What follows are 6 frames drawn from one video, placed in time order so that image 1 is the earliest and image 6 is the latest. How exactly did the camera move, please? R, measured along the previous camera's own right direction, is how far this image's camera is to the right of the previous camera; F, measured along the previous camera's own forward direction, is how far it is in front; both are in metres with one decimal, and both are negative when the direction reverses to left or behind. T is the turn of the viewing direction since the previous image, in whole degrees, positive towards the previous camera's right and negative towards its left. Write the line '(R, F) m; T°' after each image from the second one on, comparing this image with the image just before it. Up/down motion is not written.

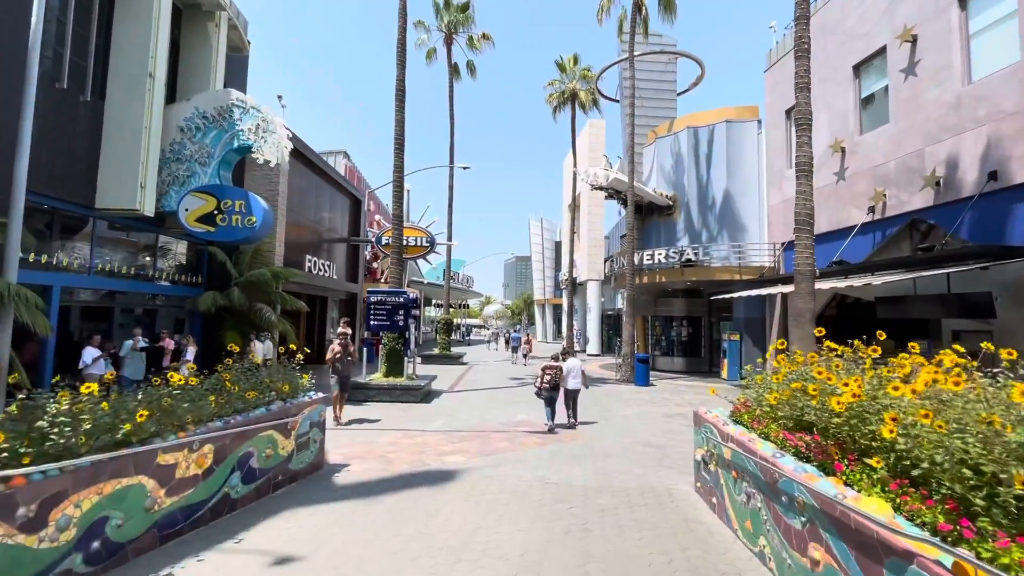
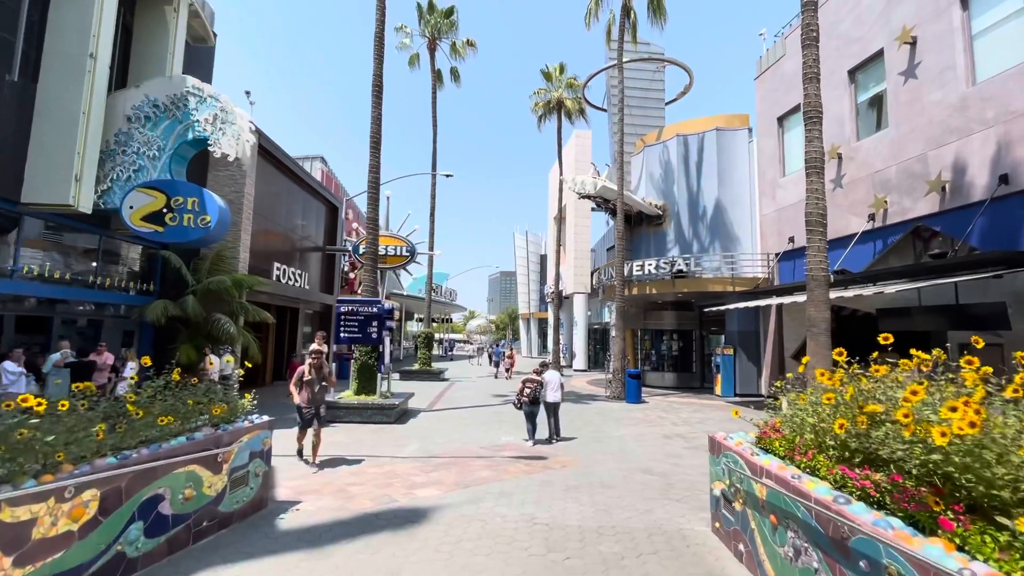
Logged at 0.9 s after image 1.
(0.0, +0.9) m; +2°
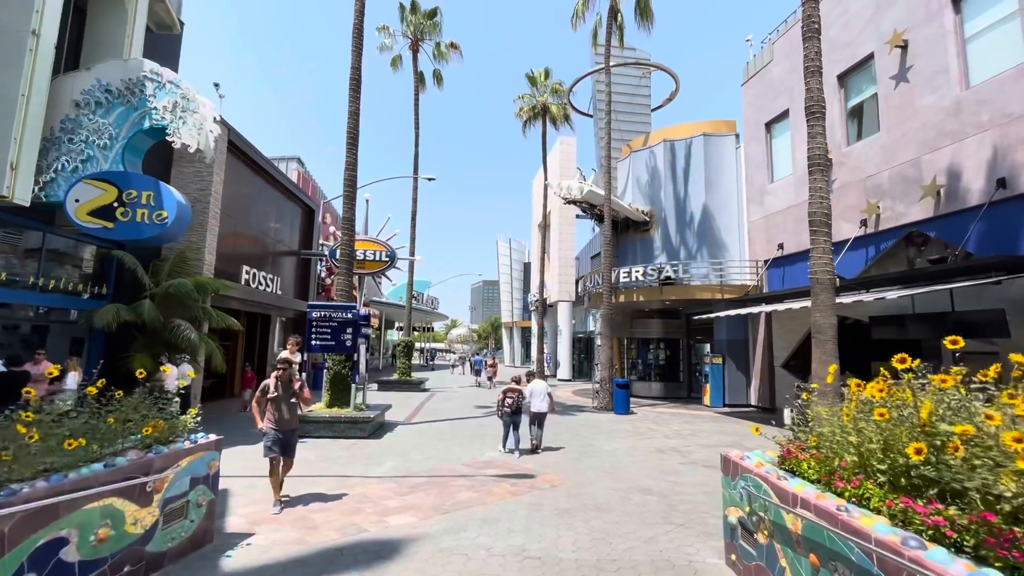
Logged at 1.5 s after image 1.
(-0.1, +0.6) m; +2°
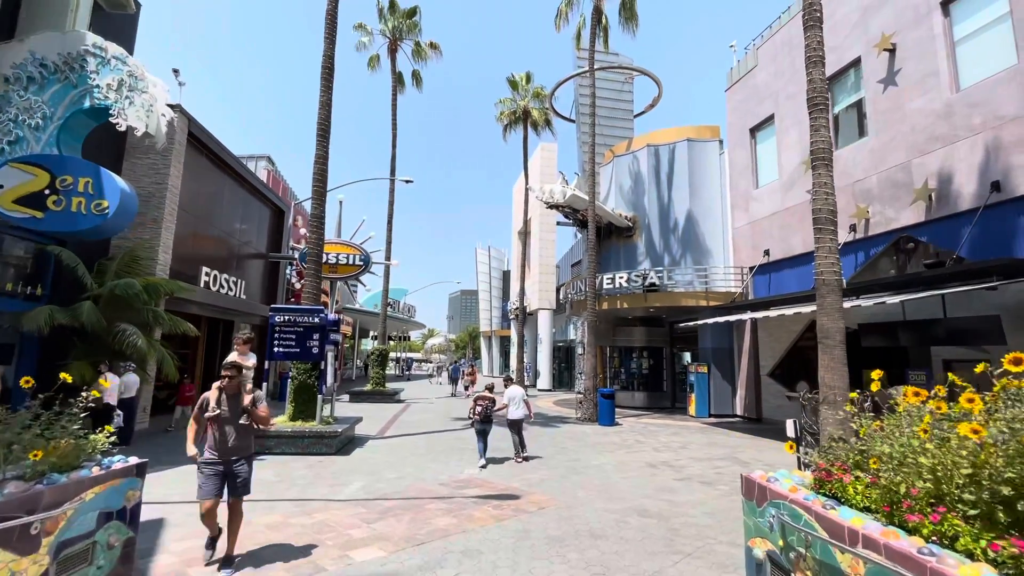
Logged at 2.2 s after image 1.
(-0.1, +0.7) m; +3°
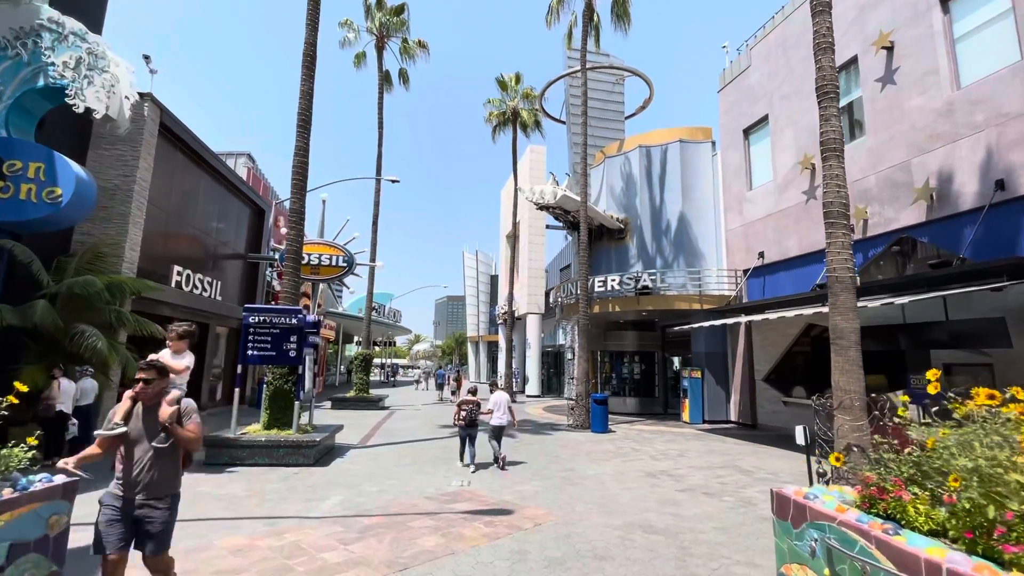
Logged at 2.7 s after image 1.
(-0.1, +0.5) m; +2°
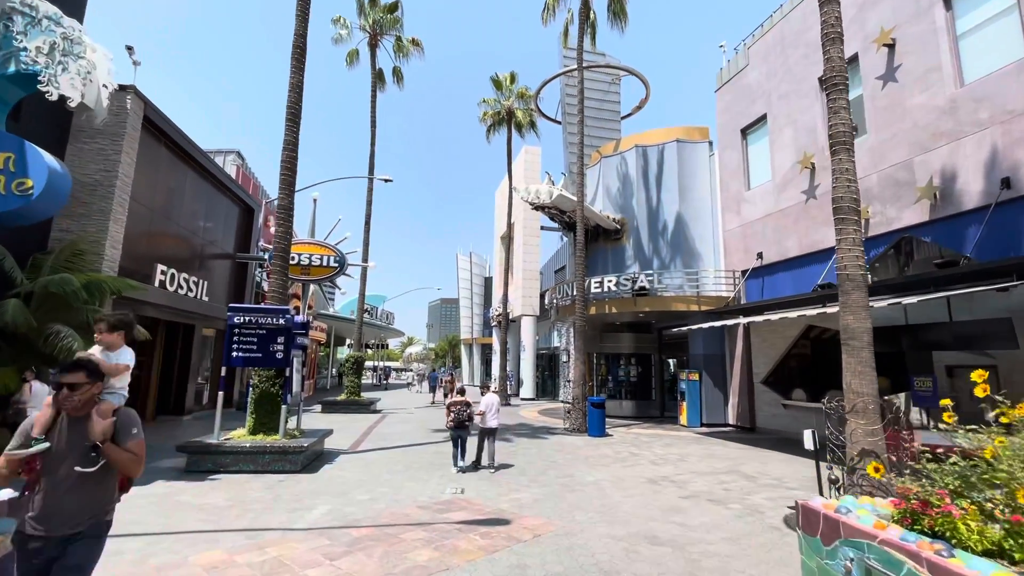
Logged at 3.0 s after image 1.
(-0.1, +0.3) m; +1°
